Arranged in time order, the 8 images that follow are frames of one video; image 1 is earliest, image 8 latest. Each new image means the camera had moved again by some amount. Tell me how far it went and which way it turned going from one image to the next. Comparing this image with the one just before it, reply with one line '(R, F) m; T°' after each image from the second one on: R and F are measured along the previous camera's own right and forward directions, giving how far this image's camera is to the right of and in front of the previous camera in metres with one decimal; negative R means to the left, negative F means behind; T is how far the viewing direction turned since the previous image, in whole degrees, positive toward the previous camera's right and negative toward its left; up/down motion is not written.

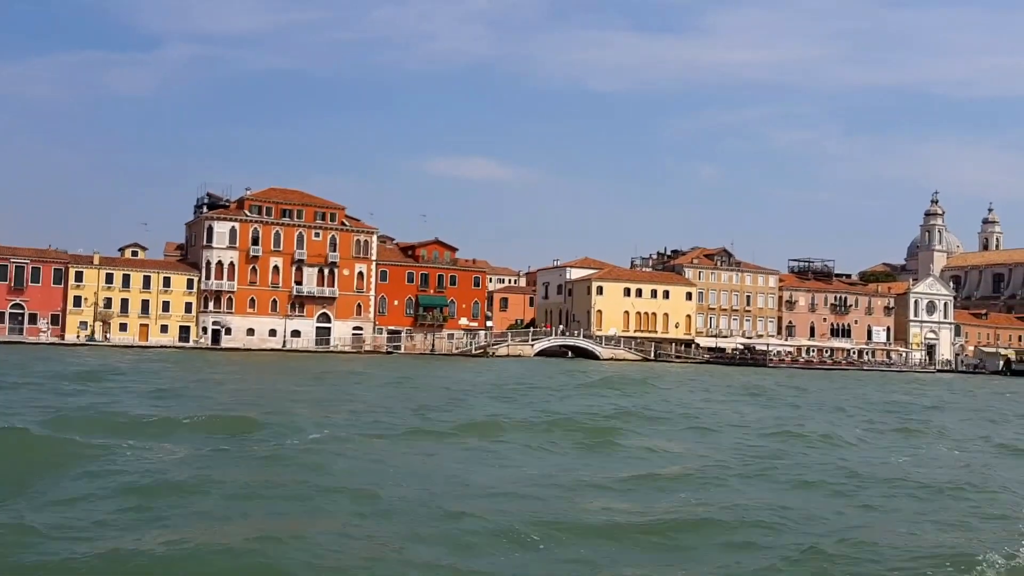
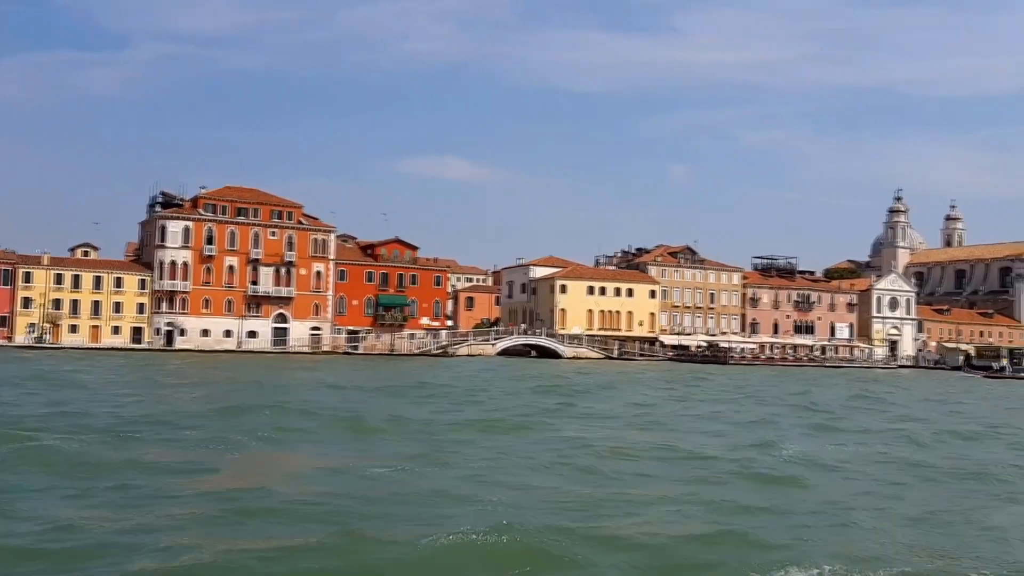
(+0.9, +0.9) m; +2°
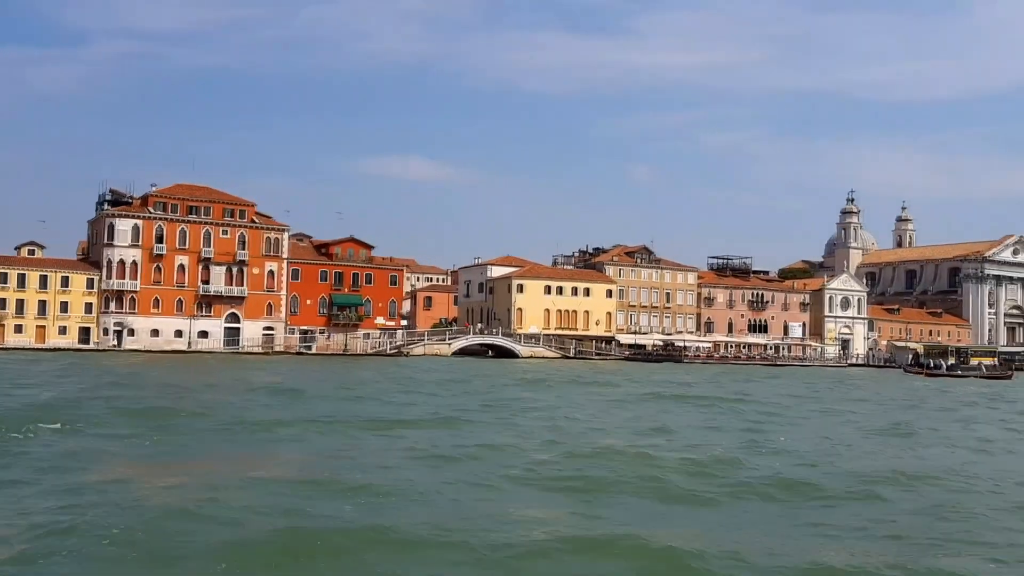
(+0.4, +0.1) m; +2°
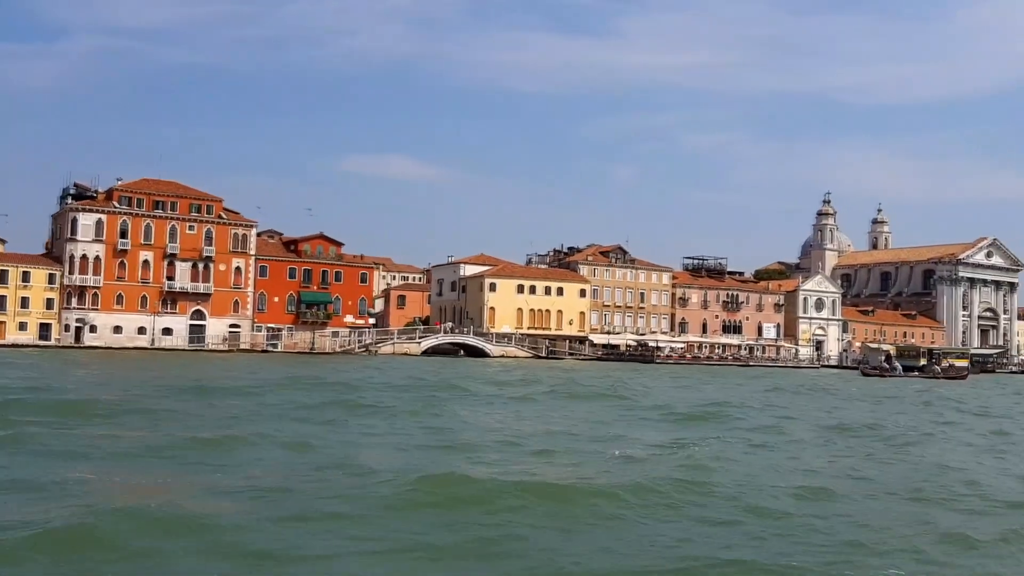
(+0.8, +1.0) m; +1°
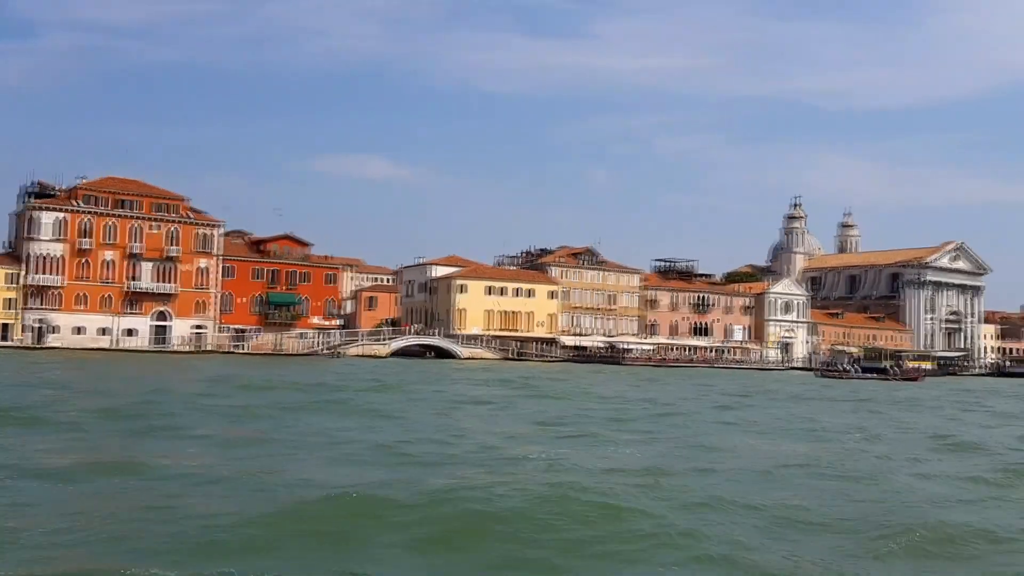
(+0.4, +0.3) m; +1°
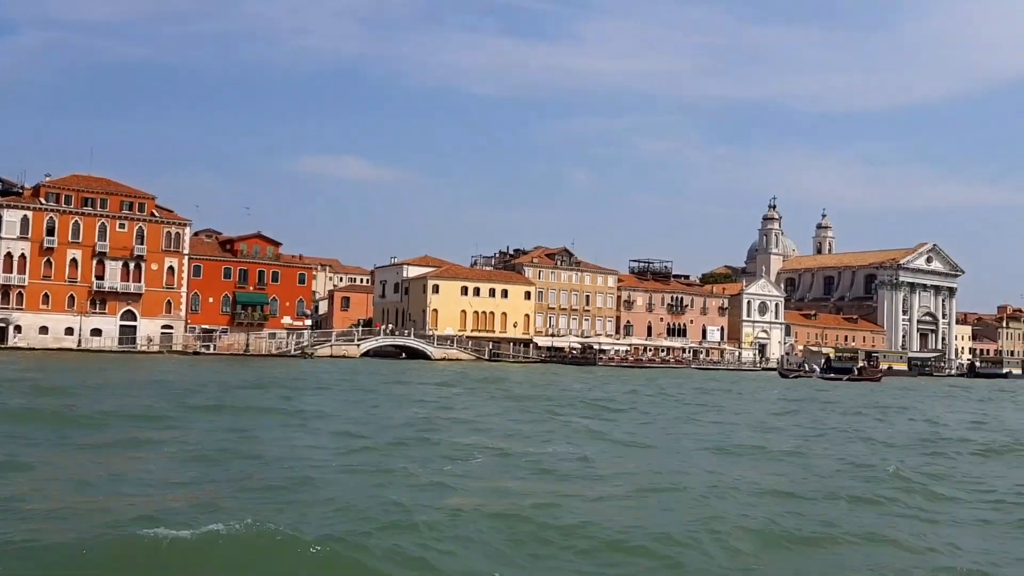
(+0.5, +0.8) m; +1°
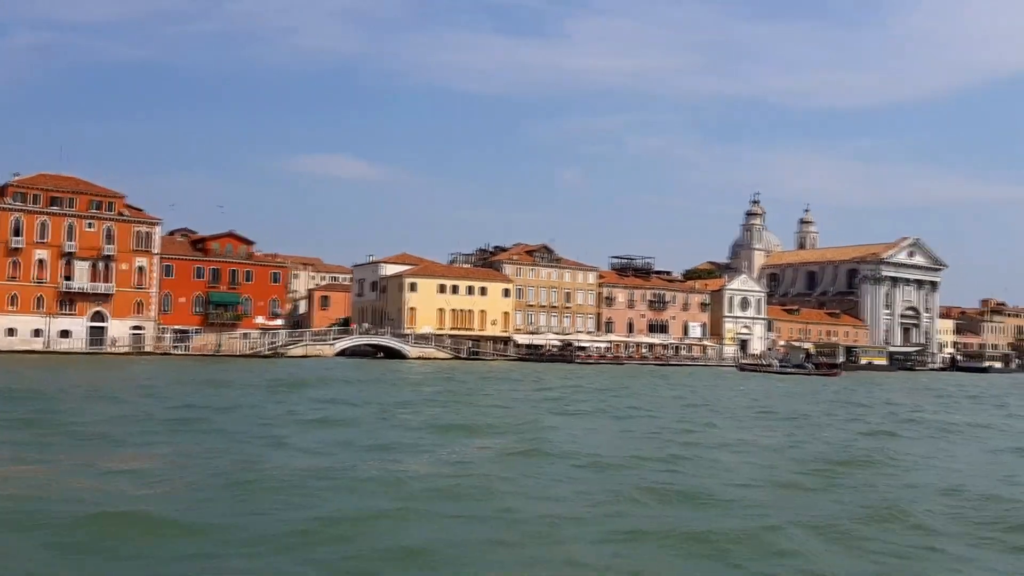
(+1.1, +0.9) m; +1°
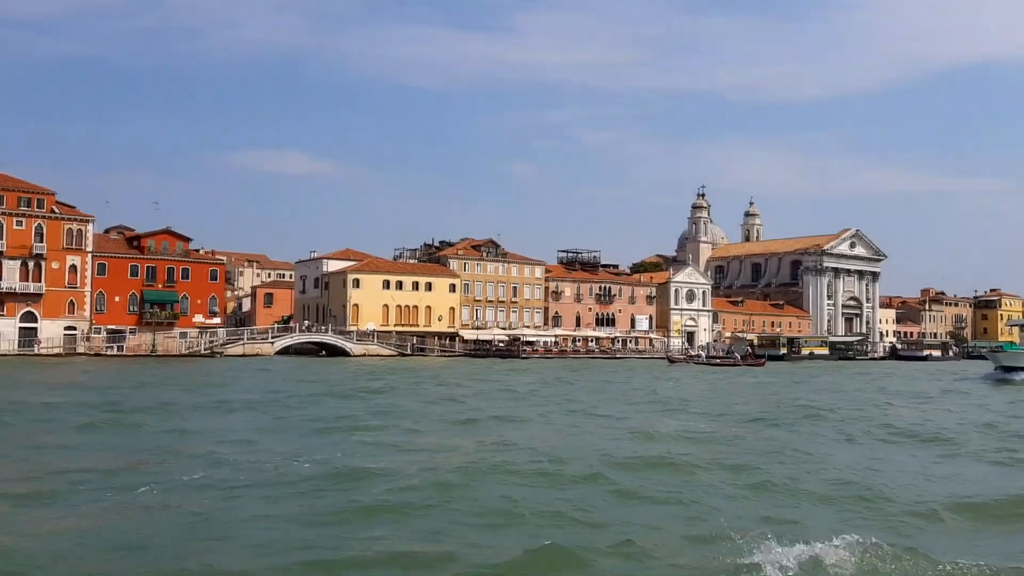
(+0.8, +0.7) m; +3°
